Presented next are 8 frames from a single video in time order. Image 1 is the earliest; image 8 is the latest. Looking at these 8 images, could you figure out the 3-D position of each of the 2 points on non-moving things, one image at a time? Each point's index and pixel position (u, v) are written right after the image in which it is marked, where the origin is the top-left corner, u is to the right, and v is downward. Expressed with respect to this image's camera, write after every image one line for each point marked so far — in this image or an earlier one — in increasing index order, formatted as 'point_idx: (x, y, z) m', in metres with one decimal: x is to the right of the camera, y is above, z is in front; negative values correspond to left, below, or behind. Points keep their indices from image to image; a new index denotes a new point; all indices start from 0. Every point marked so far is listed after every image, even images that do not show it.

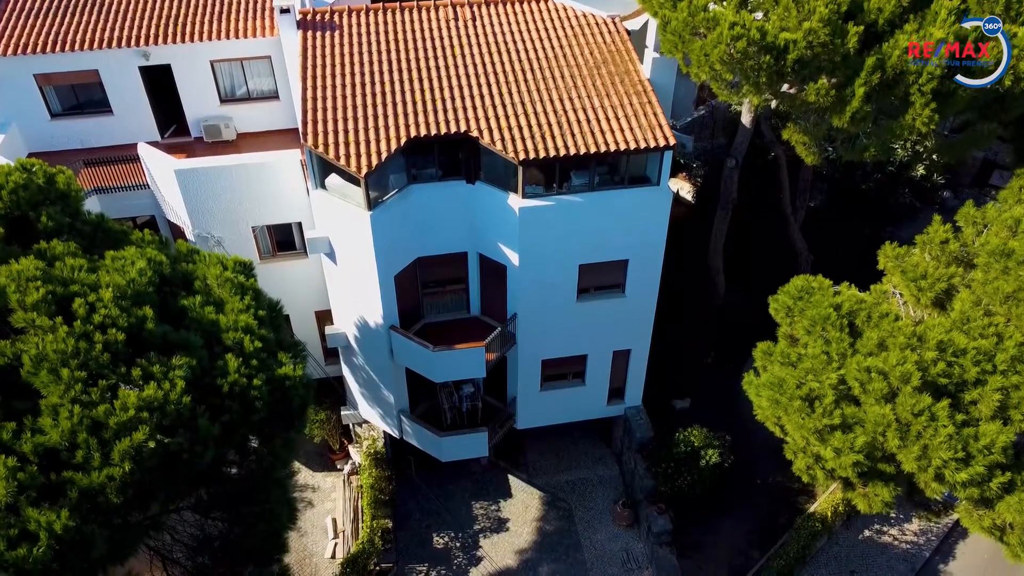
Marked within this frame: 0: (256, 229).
0: (-5.6, +1.3, +17.6) m
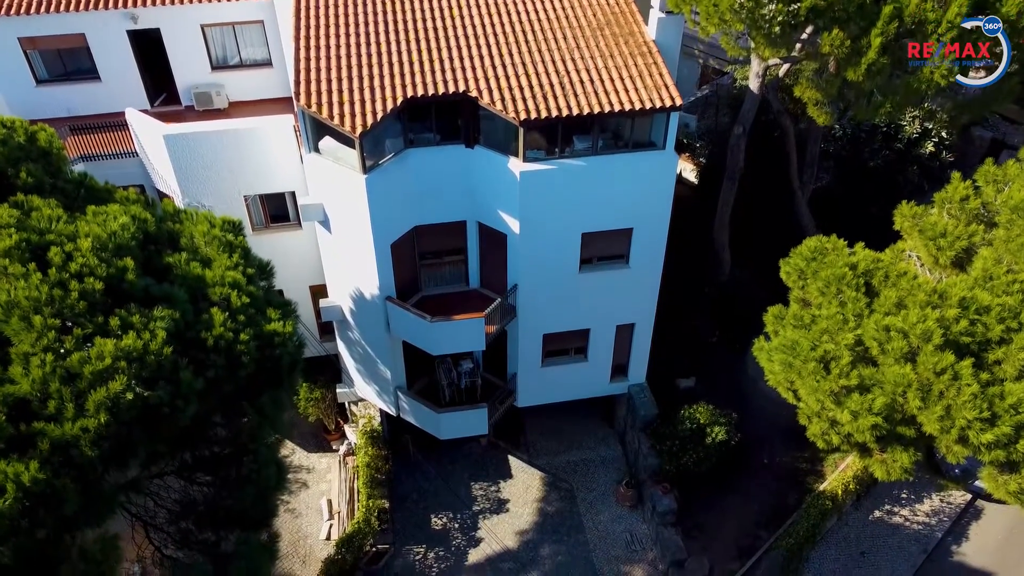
0: (-5.6, +1.9, +17.1) m
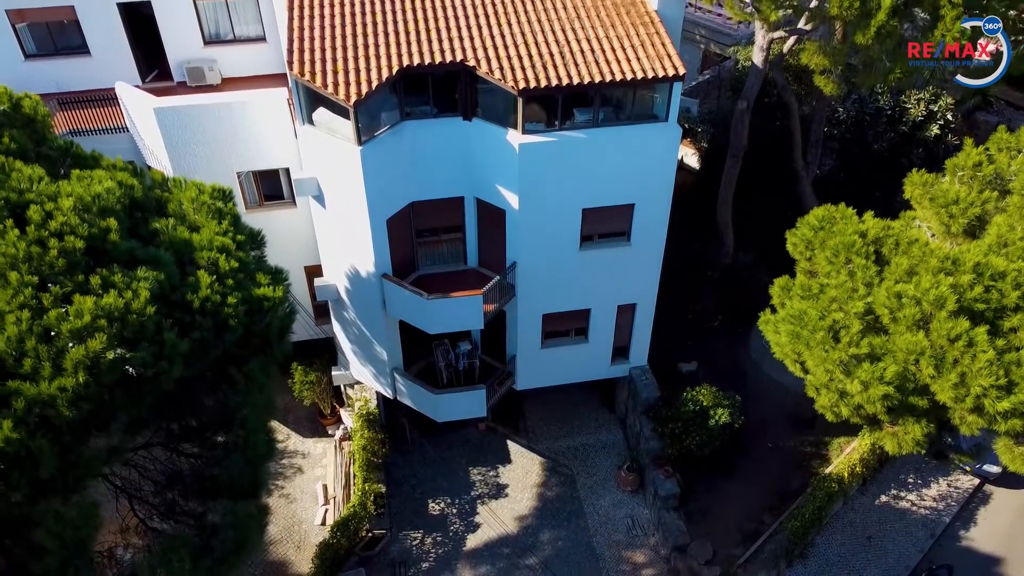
0: (-5.6, +2.3, +16.7) m
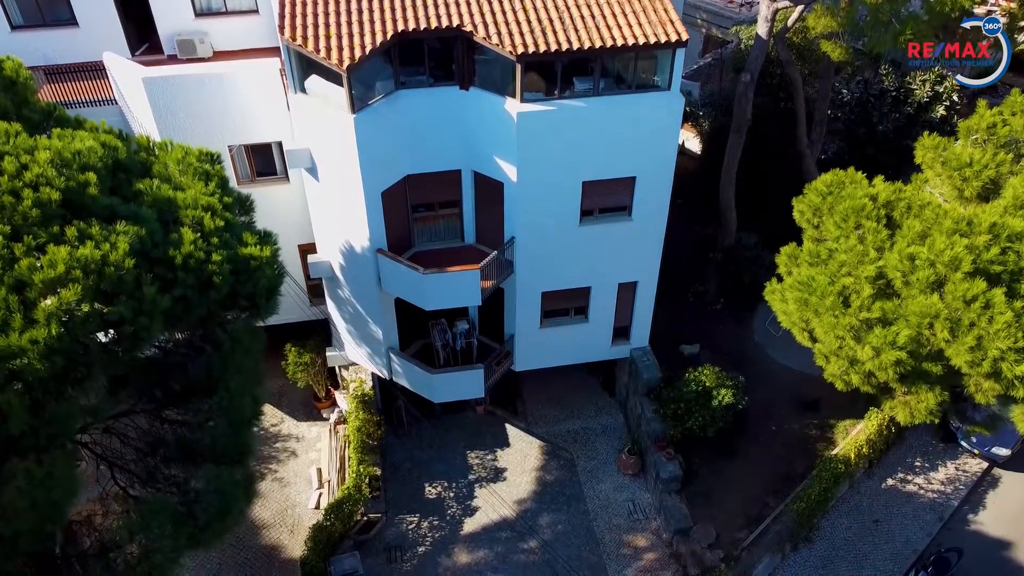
0: (-5.7, +2.8, +16.3) m
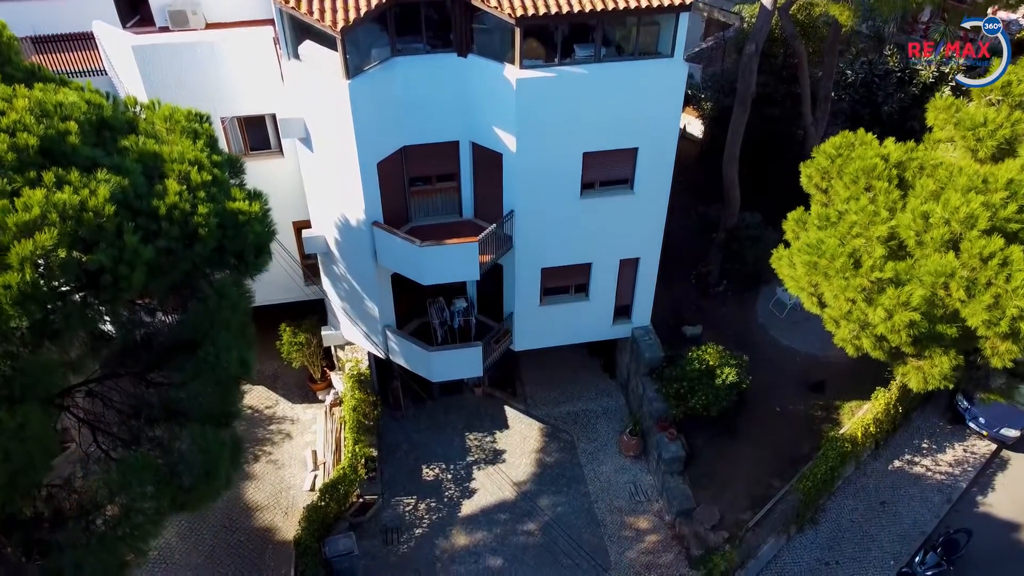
0: (-5.7, +3.3, +15.9) m
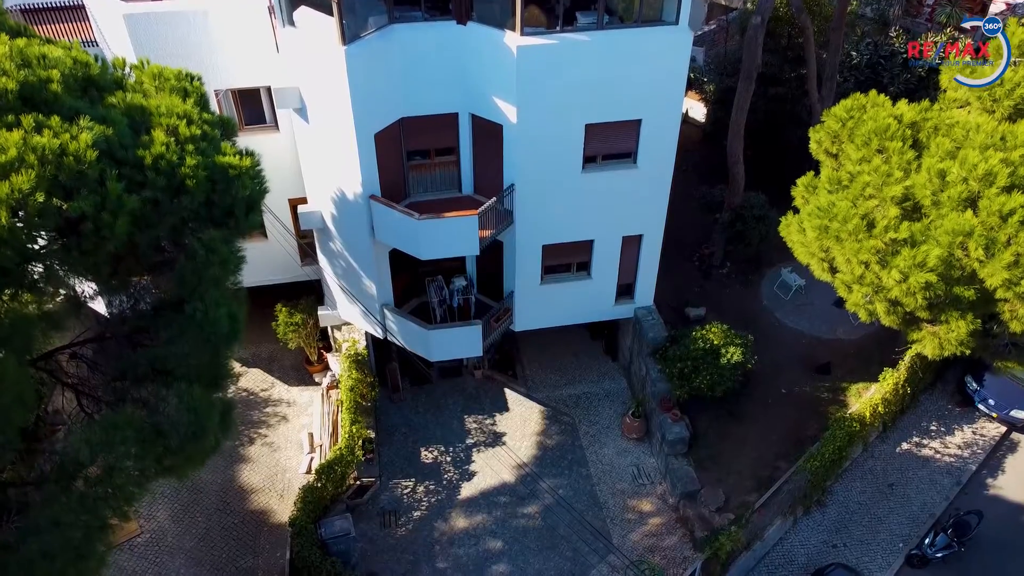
0: (-5.7, +3.8, +15.5) m
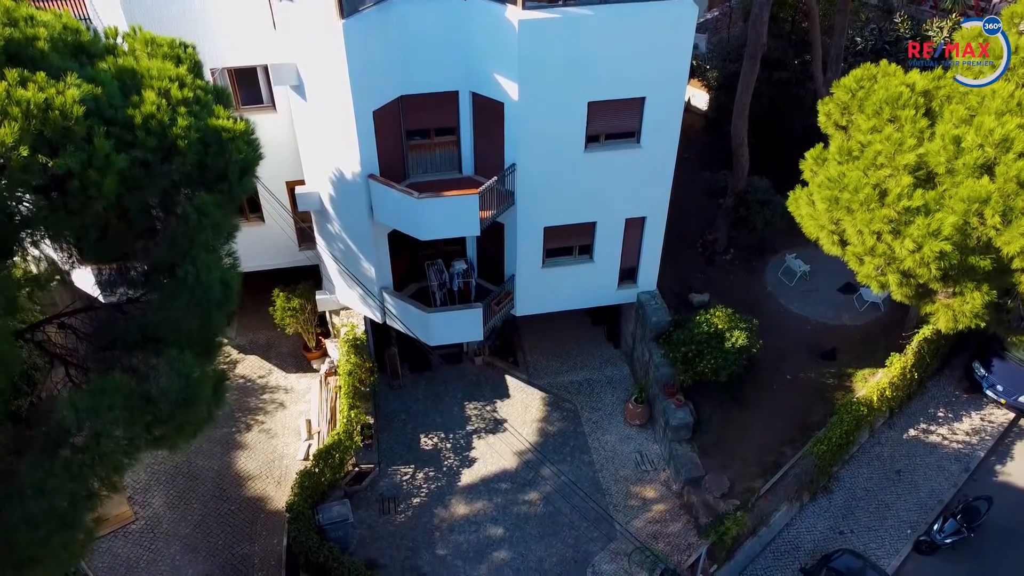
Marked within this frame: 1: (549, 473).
0: (-5.7, +4.2, +15.2) m
1: (+0.8, -3.8, +16.7) m
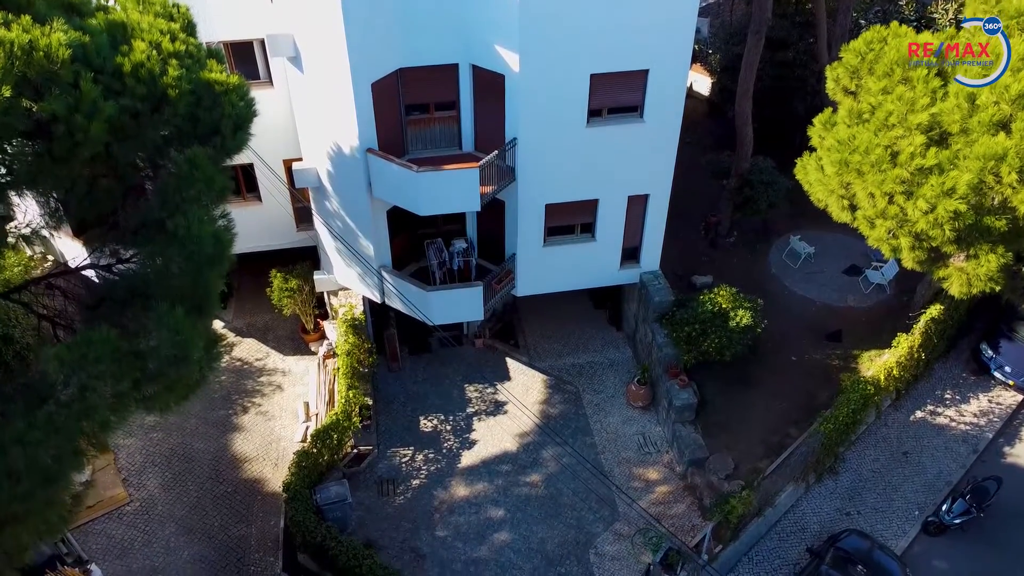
0: (-5.6, +4.6, +15.0) m
1: (+0.8, -3.4, +16.4) m
